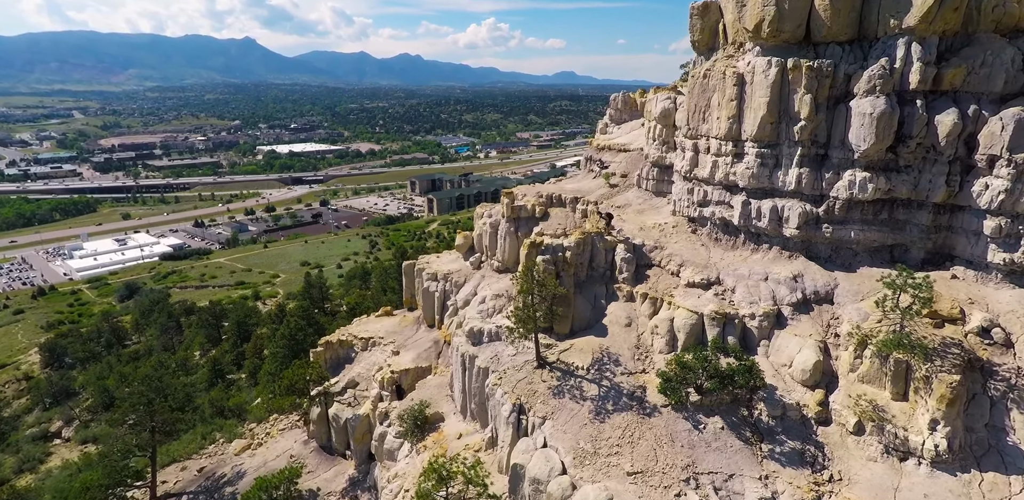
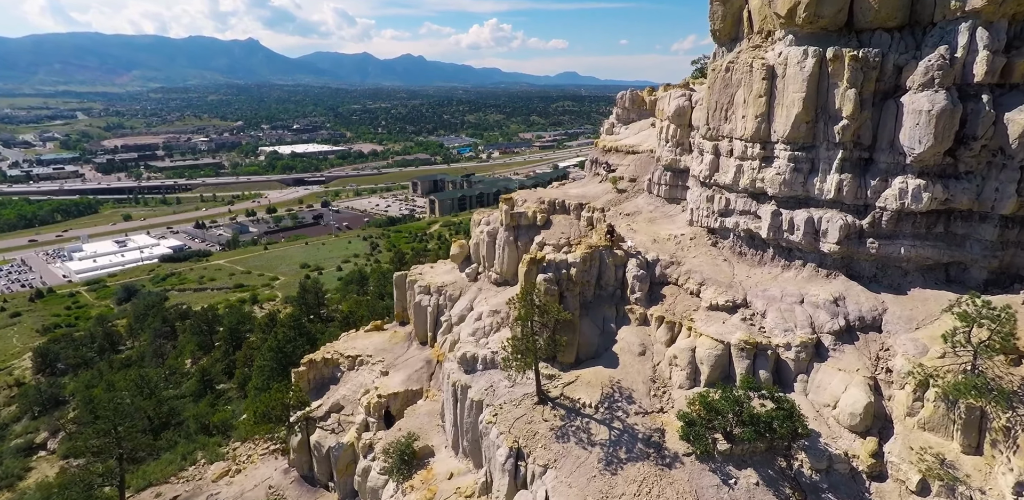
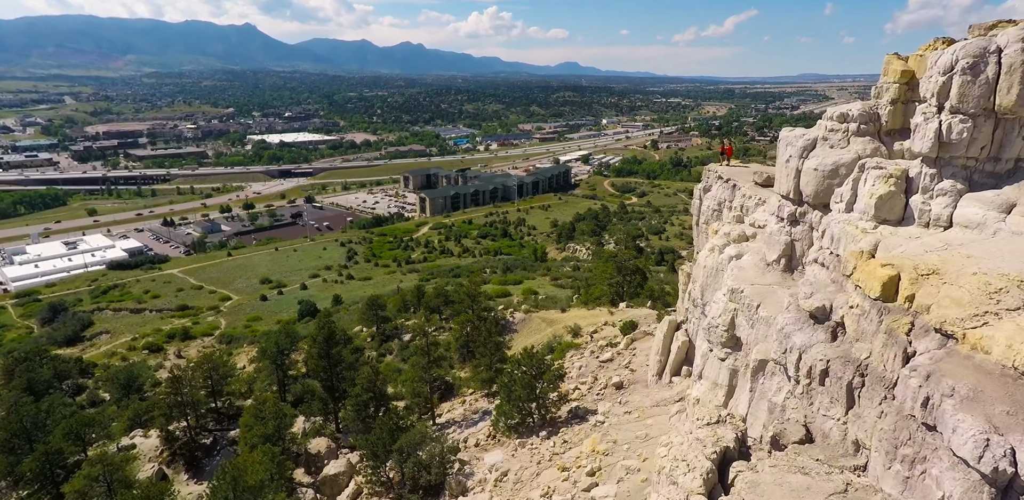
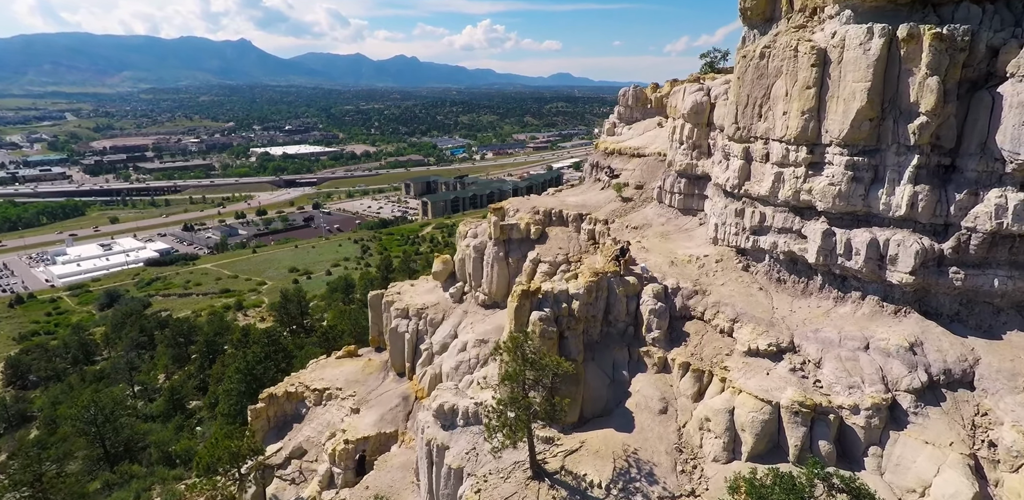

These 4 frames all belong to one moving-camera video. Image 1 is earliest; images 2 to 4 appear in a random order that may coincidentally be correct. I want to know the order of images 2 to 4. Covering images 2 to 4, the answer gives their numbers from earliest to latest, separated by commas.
2, 4, 3
